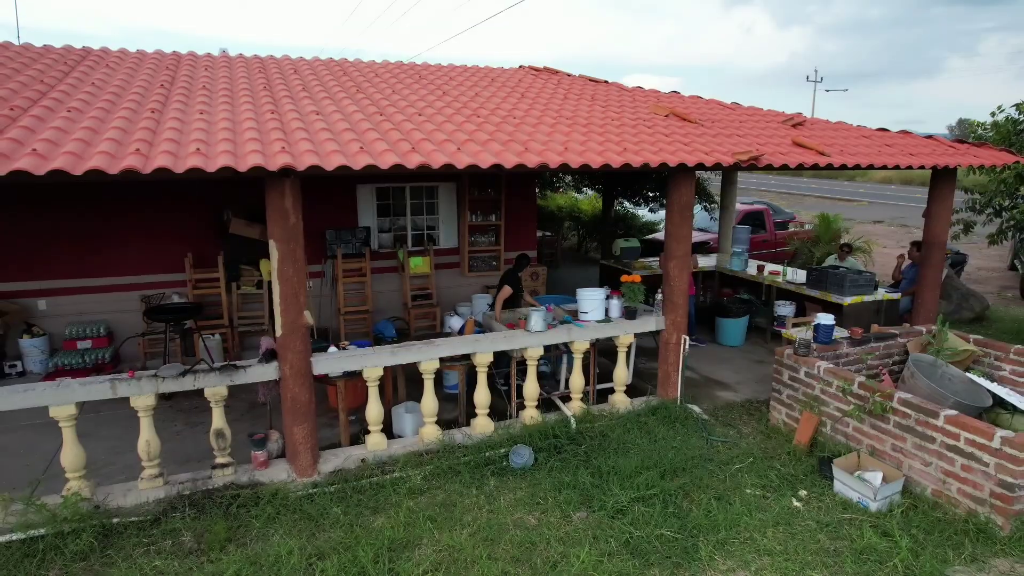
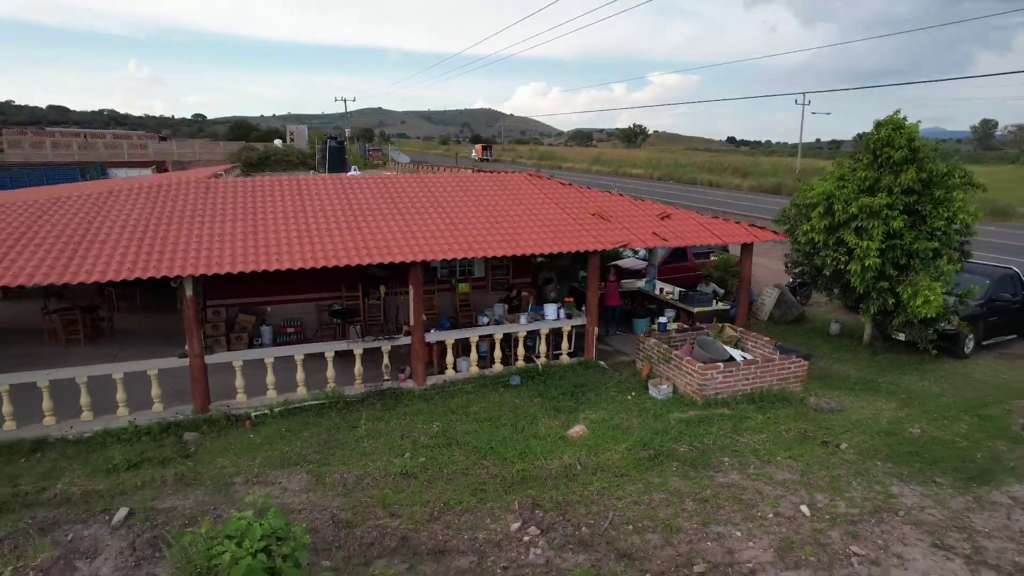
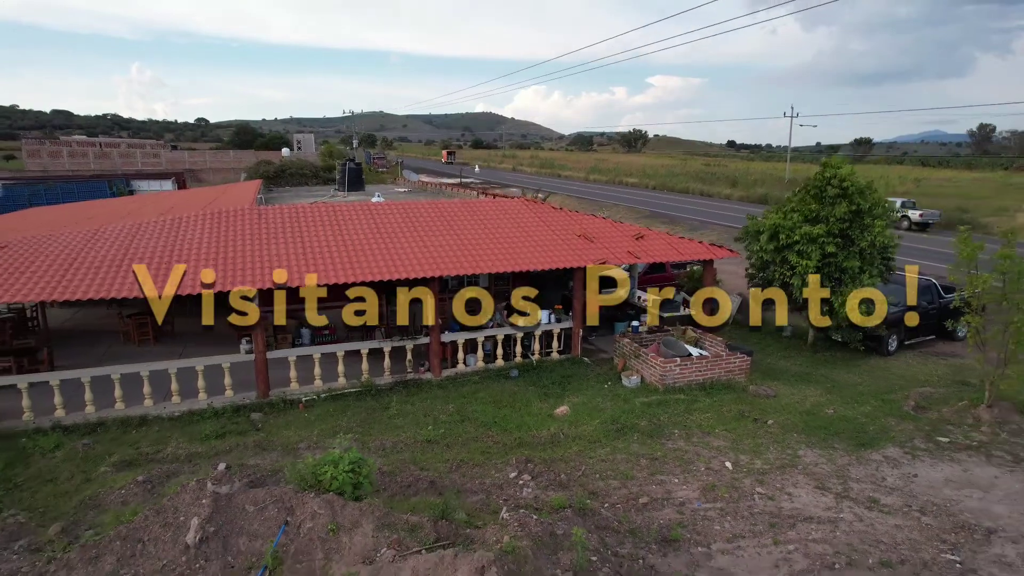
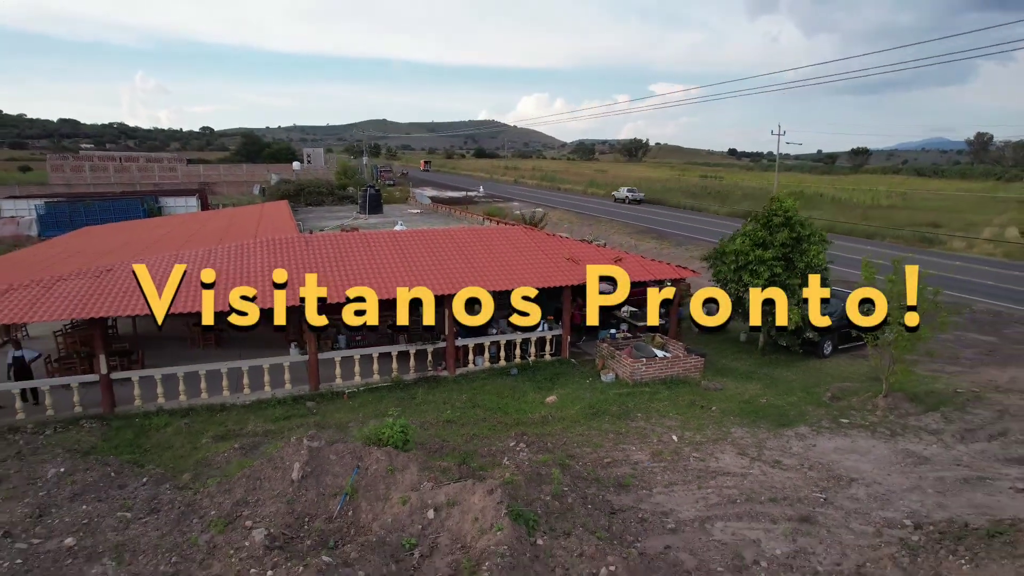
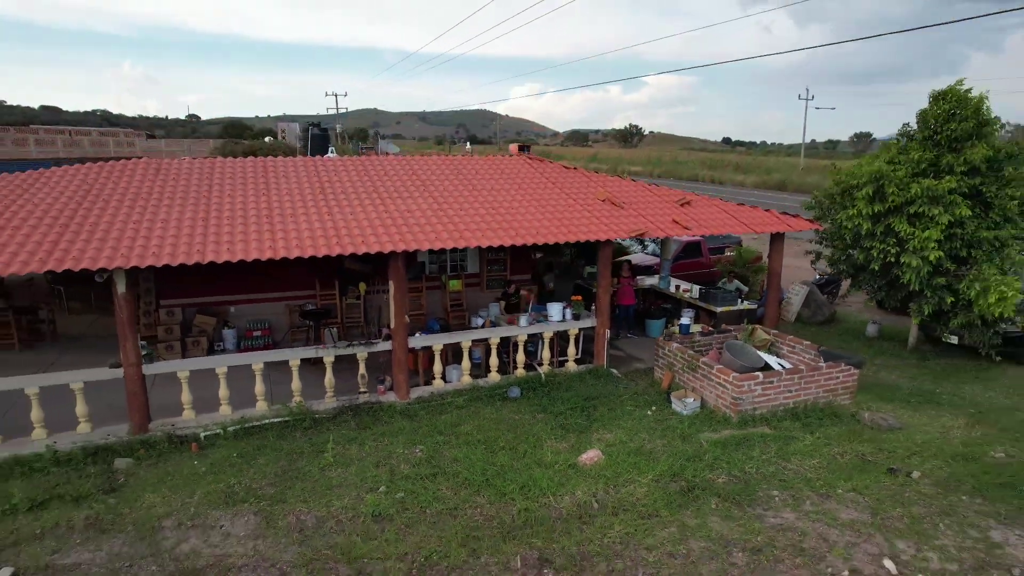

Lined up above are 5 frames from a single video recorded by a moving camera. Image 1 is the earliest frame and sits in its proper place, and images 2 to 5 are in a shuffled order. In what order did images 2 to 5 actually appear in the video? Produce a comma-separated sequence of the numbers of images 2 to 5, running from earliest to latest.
5, 2, 3, 4
